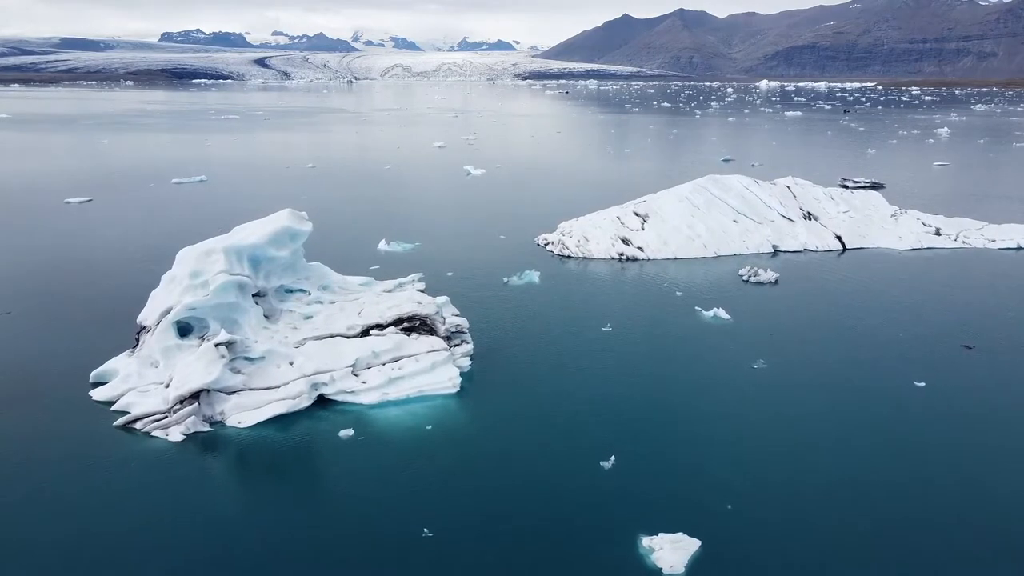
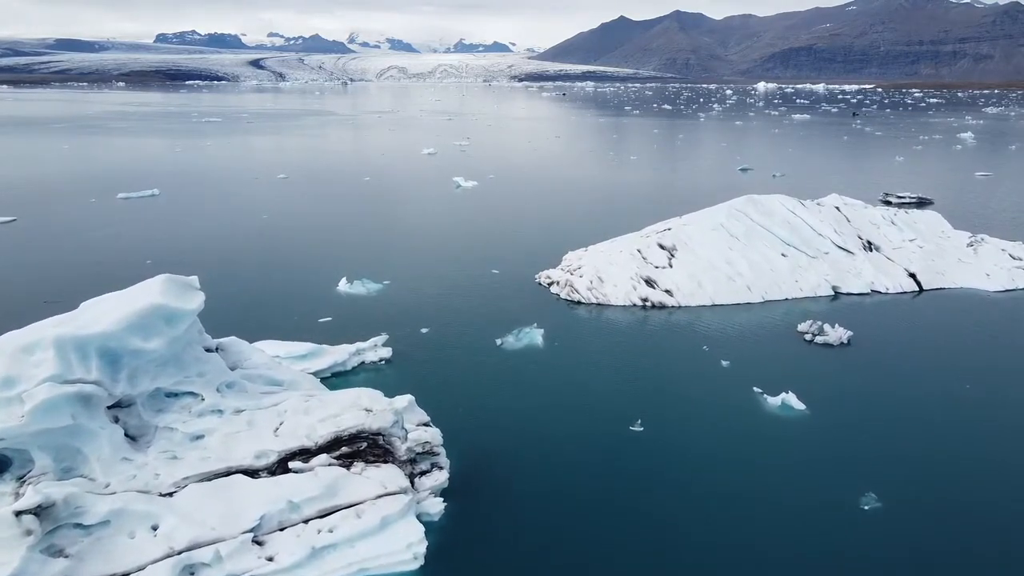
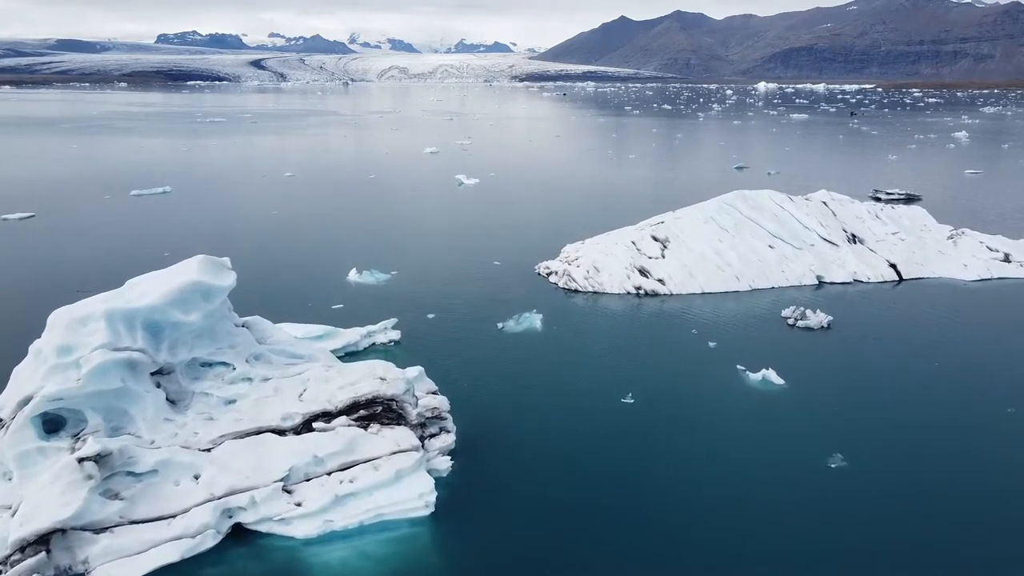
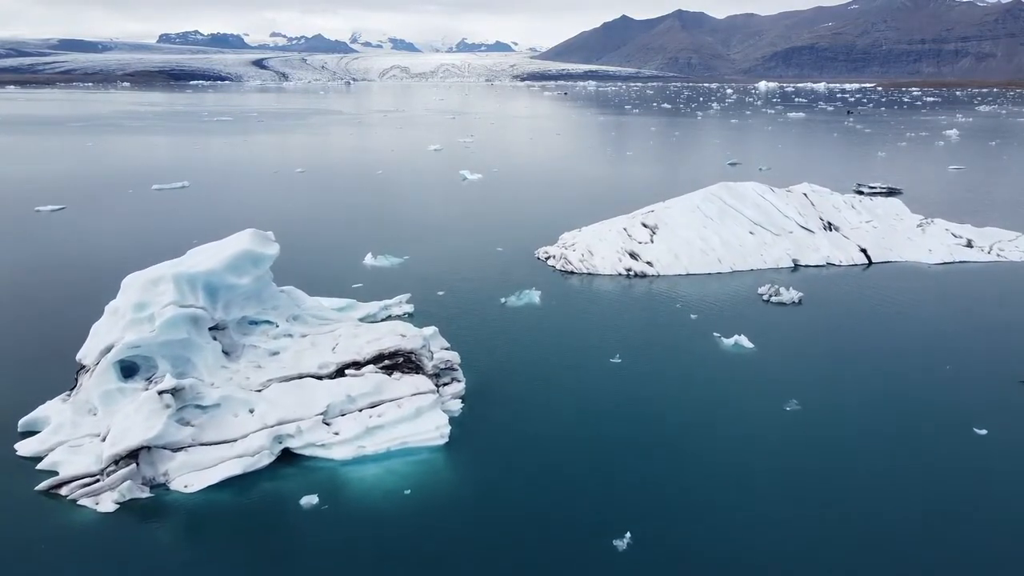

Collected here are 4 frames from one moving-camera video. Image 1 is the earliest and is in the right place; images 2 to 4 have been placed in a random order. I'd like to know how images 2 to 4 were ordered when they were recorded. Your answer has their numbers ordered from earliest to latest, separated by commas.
4, 3, 2
